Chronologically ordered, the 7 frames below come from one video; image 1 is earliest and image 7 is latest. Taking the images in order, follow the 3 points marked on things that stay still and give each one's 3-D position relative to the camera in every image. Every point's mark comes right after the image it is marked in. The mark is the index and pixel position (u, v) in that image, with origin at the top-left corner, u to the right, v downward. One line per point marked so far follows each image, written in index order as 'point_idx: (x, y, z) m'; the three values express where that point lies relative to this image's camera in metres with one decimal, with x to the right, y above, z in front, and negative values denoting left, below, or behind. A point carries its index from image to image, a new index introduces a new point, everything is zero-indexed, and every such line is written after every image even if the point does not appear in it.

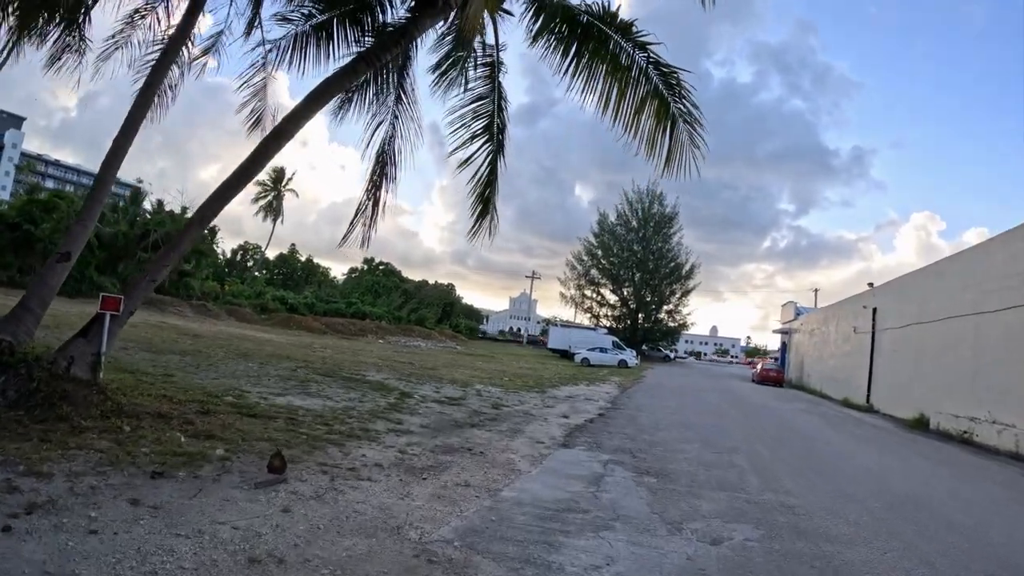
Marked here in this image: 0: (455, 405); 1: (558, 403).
0: (-1.1, -2.2, +13.5) m
1: (+1.0, -2.6, +15.9) m
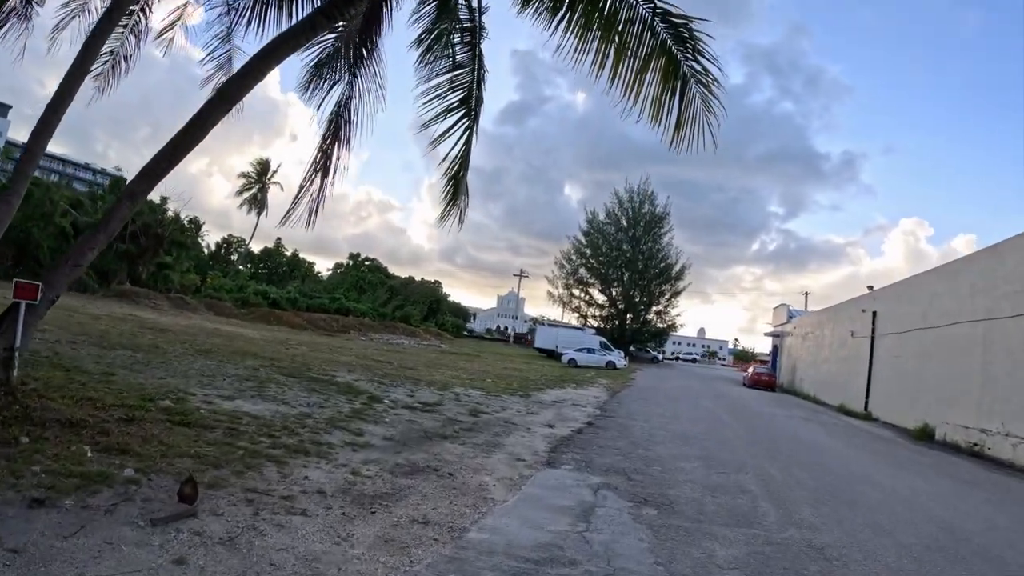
0: (-1.4, -2.1, +12.1) m
1: (+0.6, -2.5, +14.5) m
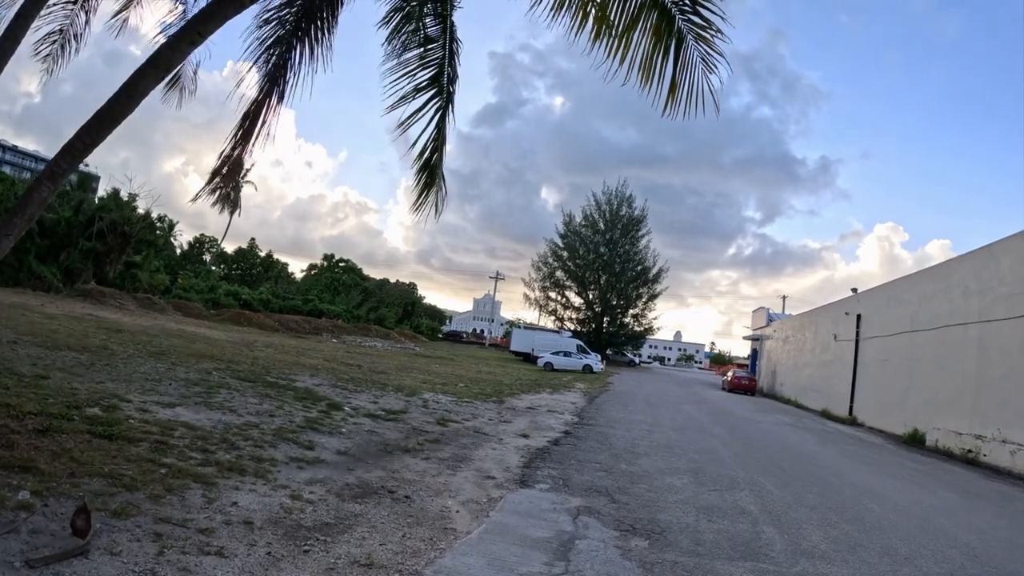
0: (-1.9, -2.1, +11.0) m
1: (+0.1, -2.5, +13.5) m
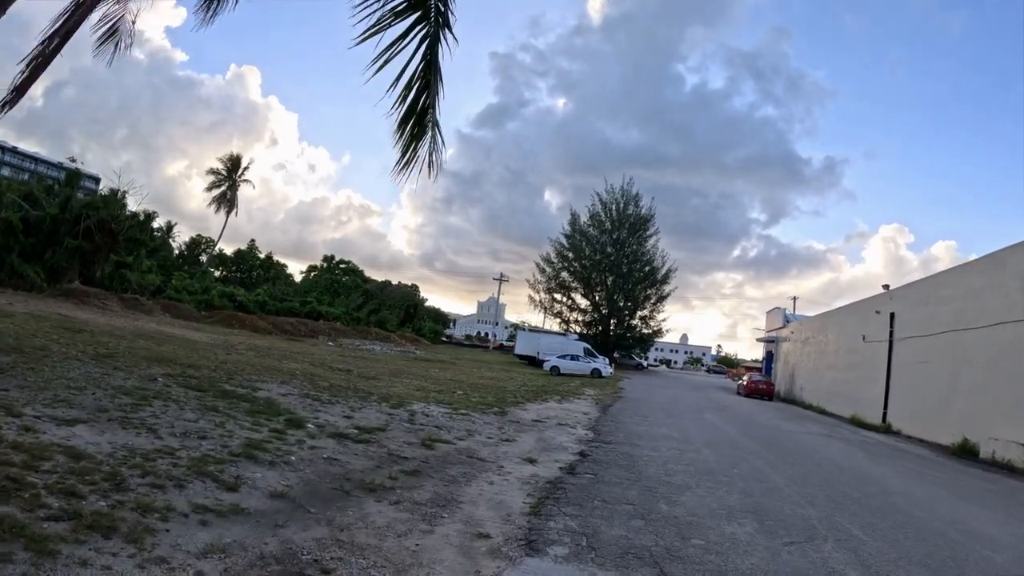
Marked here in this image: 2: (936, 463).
0: (-1.8, -1.9, +8.7) m
1: (+0.2, -2.3, +11.2) m
2: (+9.8, -4.1, +16.5) m
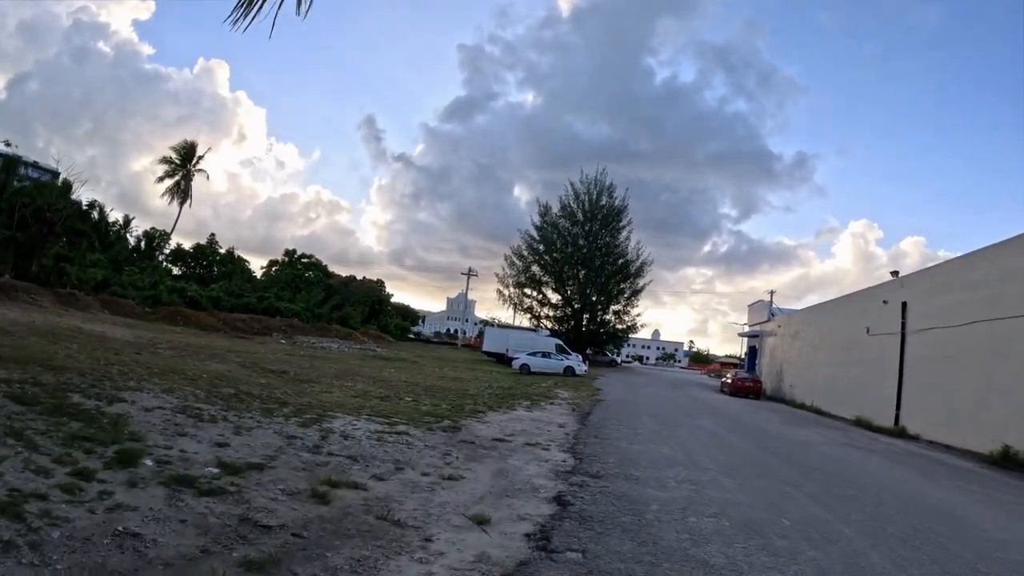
0: (-2.3, -1.6, +5.4) m
1: (-0.4, -2.0, +8.0) m
2: (+9.0, -3.7, +13.7) m
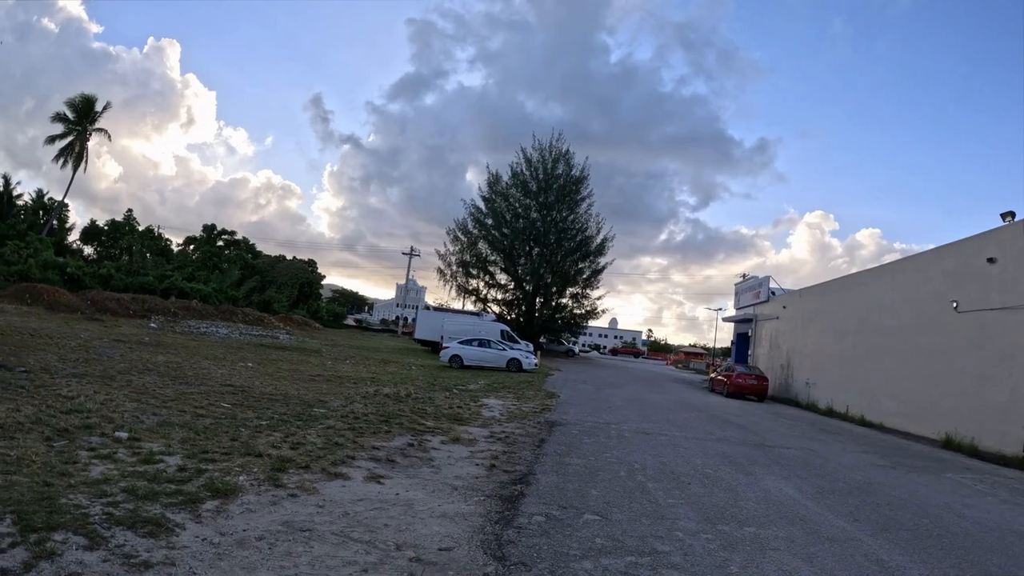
0: (-3.2, -0.7, -3.6) m
1: (-1.4, -1.1, -0.9) m
2: (+7.6, -2.8, +5.4) m
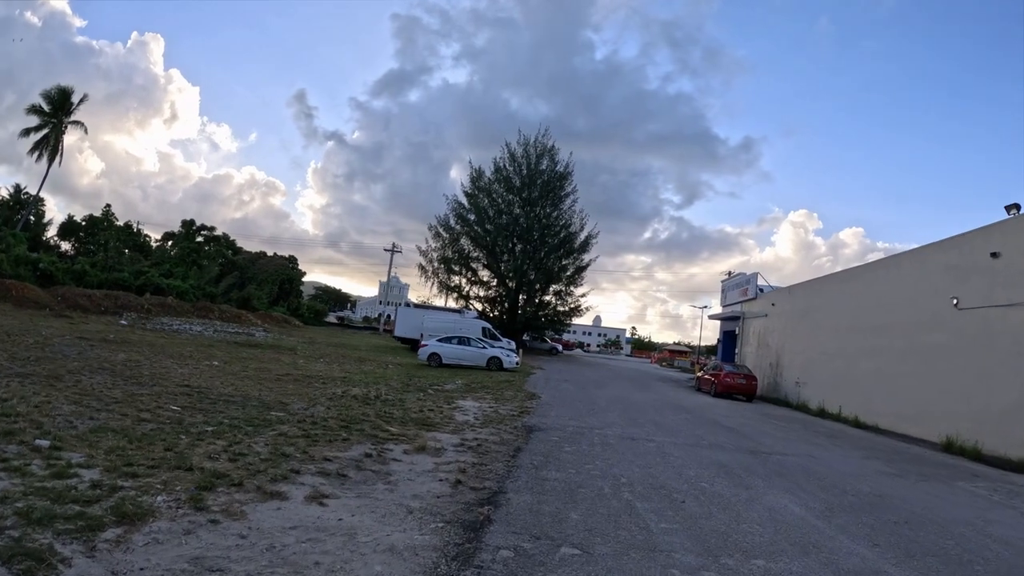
0: (-3.2, -0.6, -4.5) m
1: (-1.5, -1.0, -1.8) m
2: (+7.4, -2.8, +4.6) m
